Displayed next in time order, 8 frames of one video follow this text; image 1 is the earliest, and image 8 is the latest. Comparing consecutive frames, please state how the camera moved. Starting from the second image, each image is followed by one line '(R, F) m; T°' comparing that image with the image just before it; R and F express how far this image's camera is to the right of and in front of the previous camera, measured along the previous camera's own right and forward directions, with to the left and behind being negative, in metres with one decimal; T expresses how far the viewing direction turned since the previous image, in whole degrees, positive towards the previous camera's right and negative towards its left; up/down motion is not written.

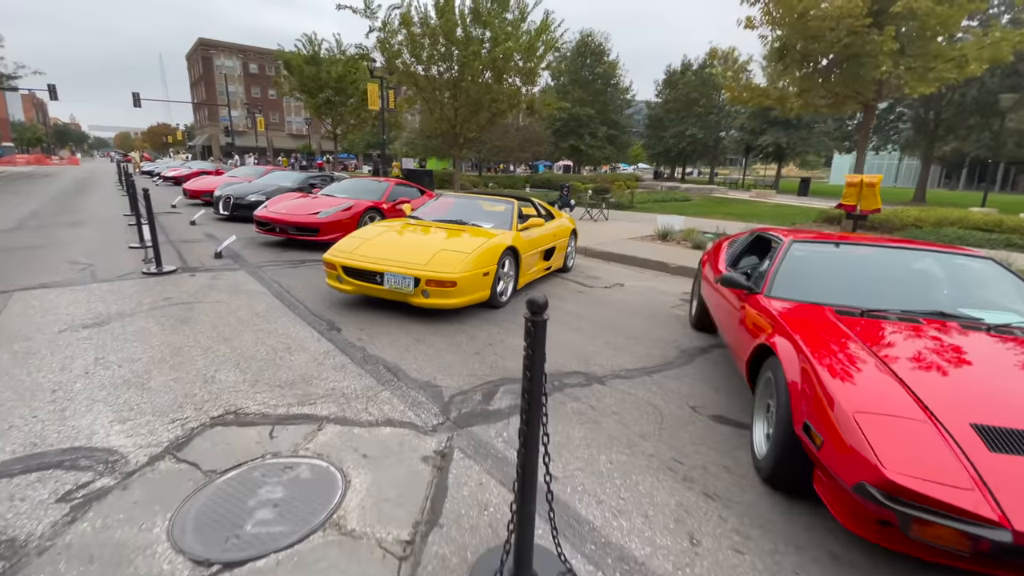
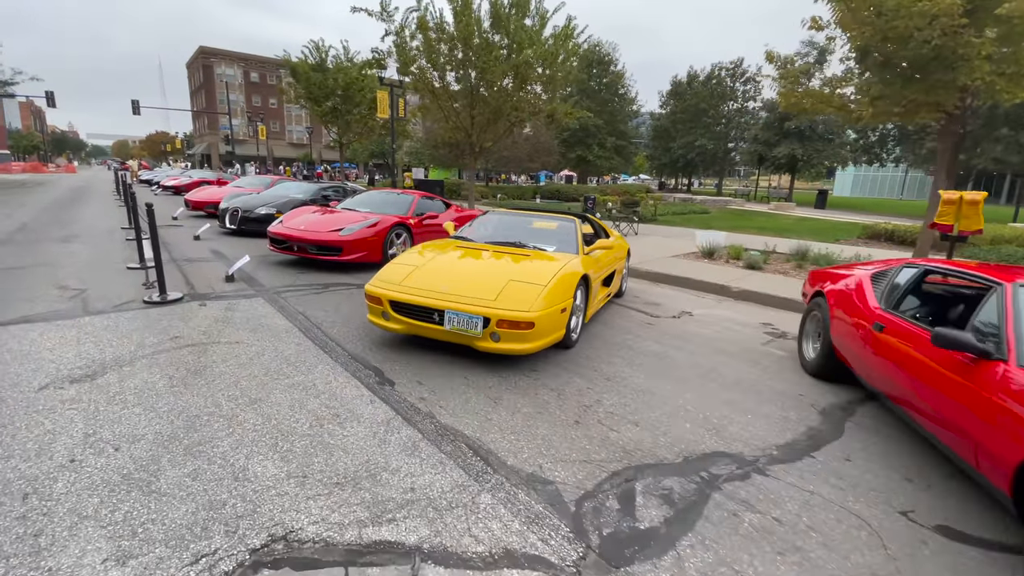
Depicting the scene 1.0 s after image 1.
(-0.8, +0.9) m; 0°
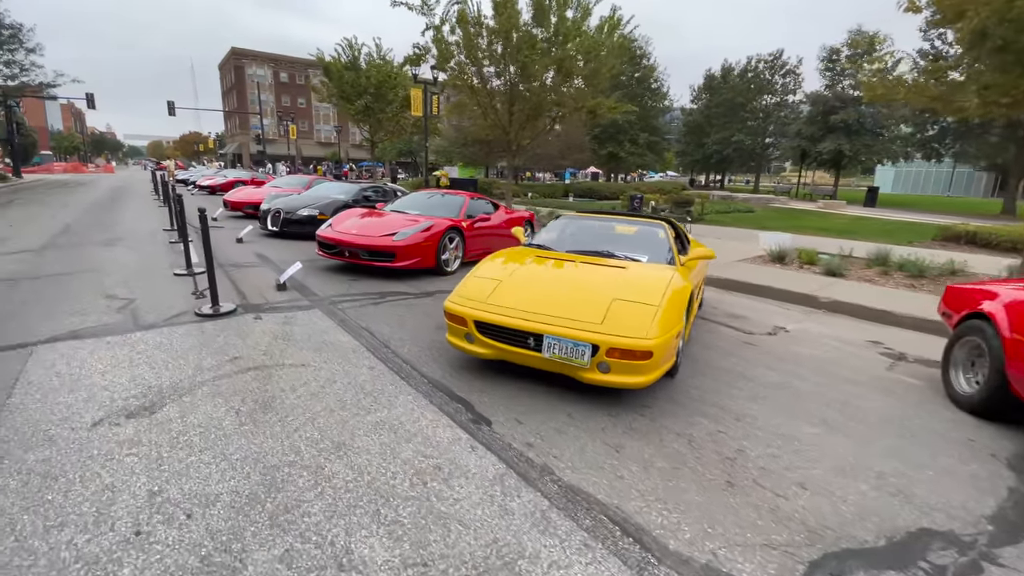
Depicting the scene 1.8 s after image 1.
(-0.6, +0.6) m; -3°
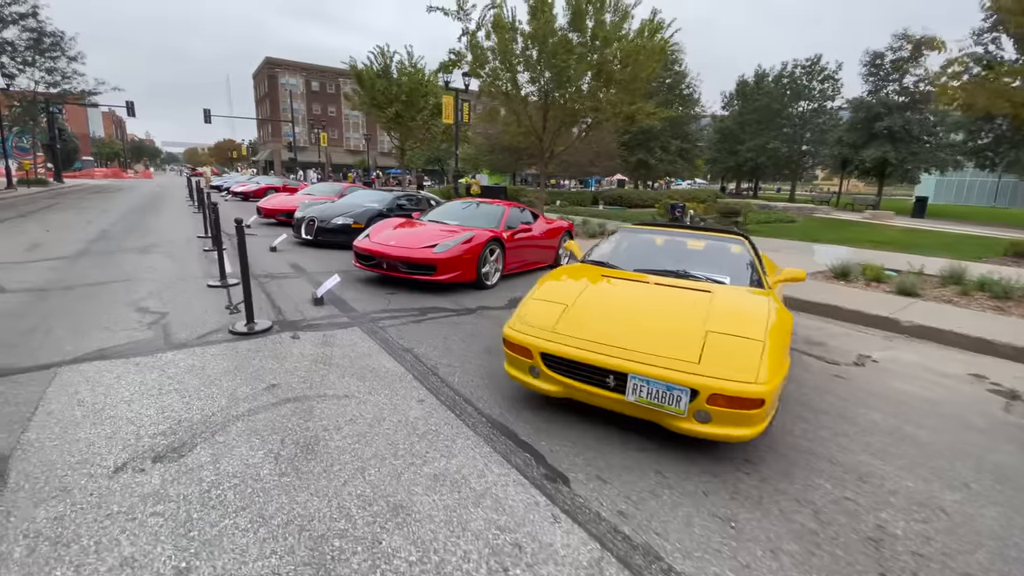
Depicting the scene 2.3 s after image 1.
(-0.3, +0.5) m; -3°
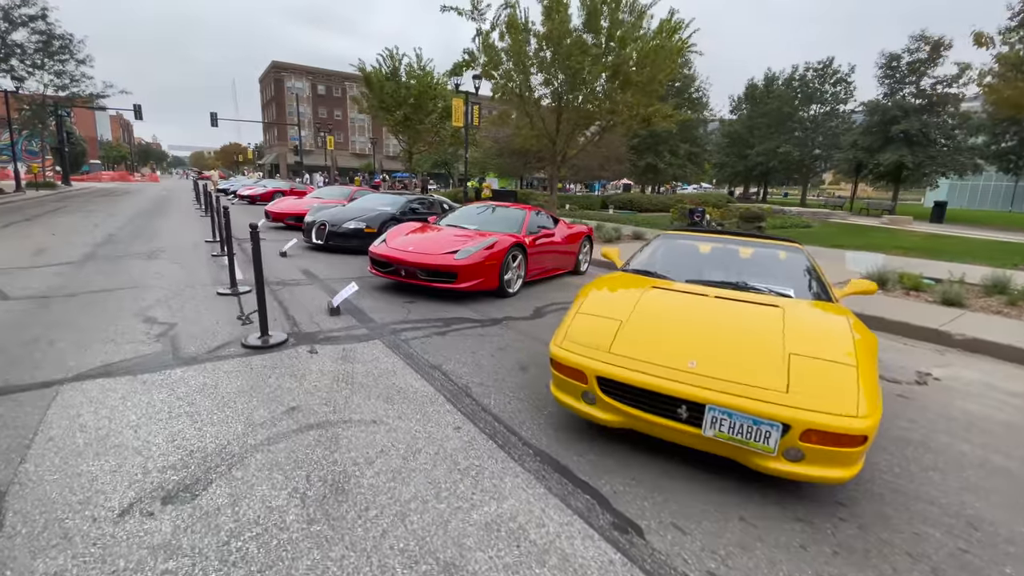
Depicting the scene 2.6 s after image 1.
(-0.3, +0.4) m; 0°
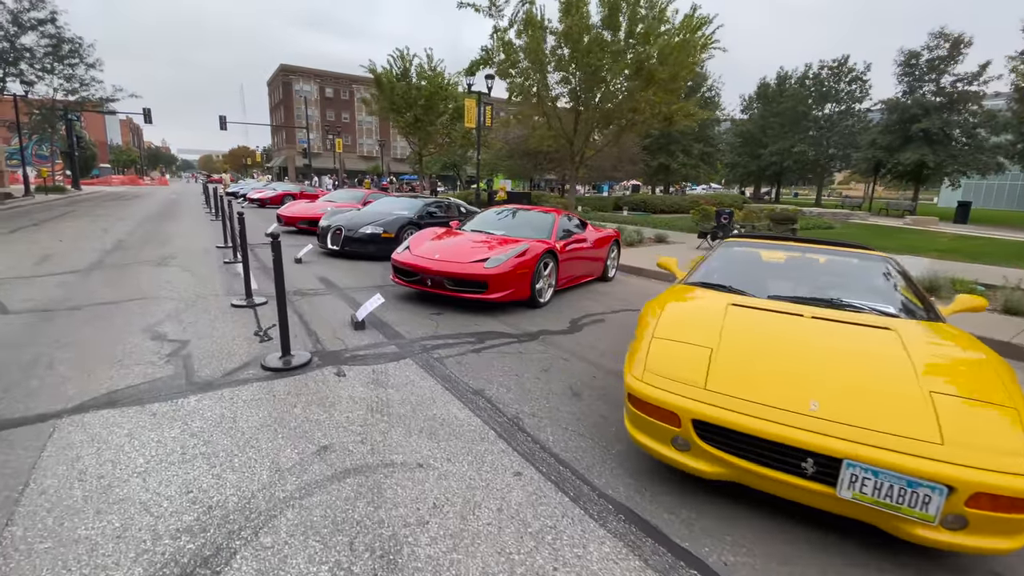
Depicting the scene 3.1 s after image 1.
(-0.3, +0.5) m; -1°
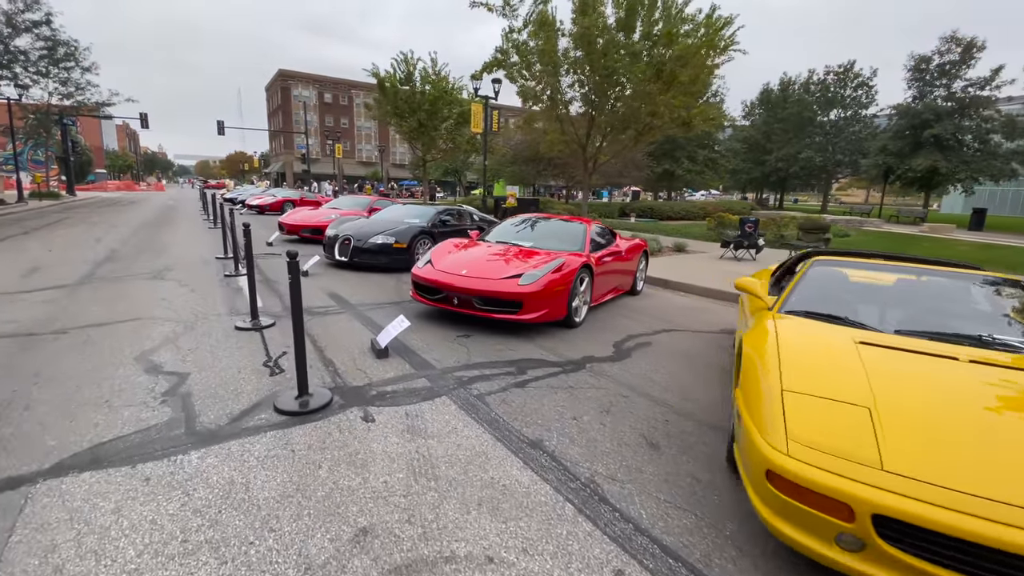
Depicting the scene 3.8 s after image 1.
(-0.4, +0.6) m; 0°
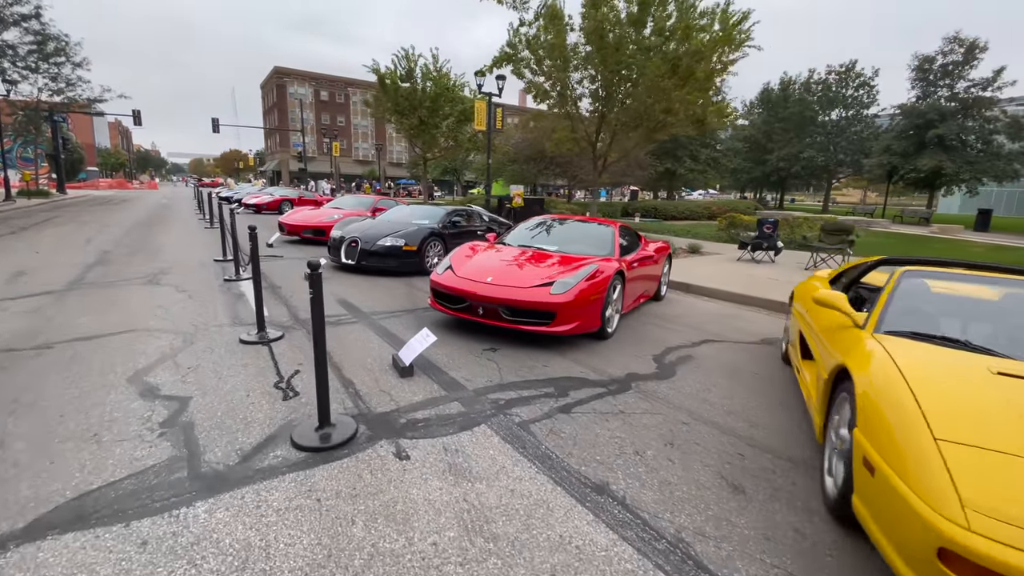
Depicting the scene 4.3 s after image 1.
(-0.4, +0.5) m; +1°
